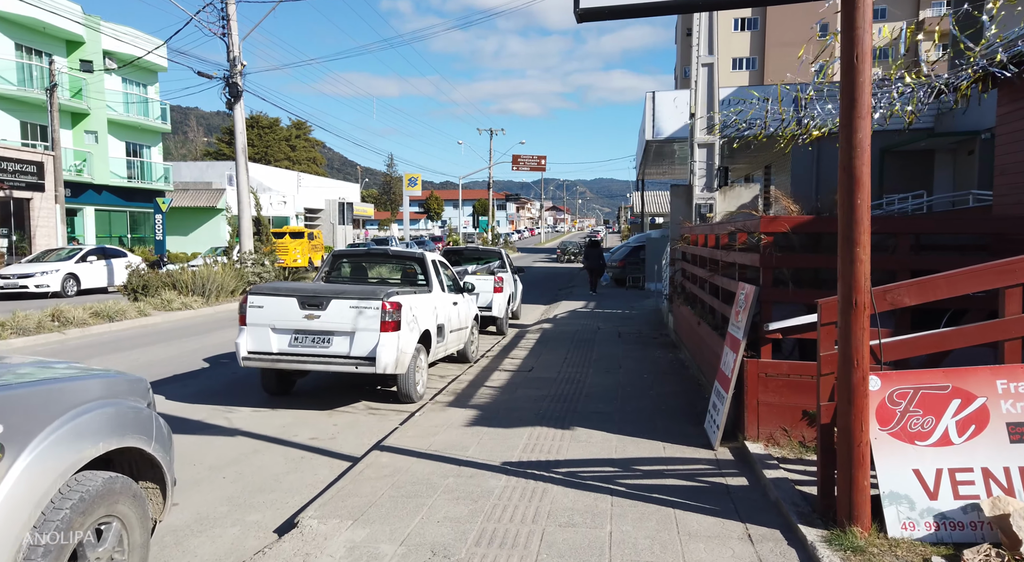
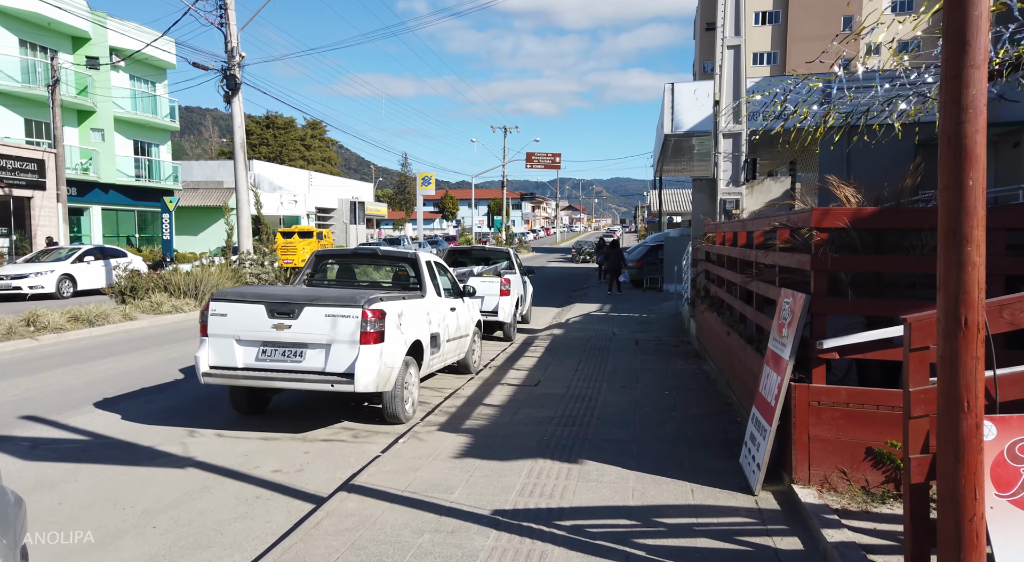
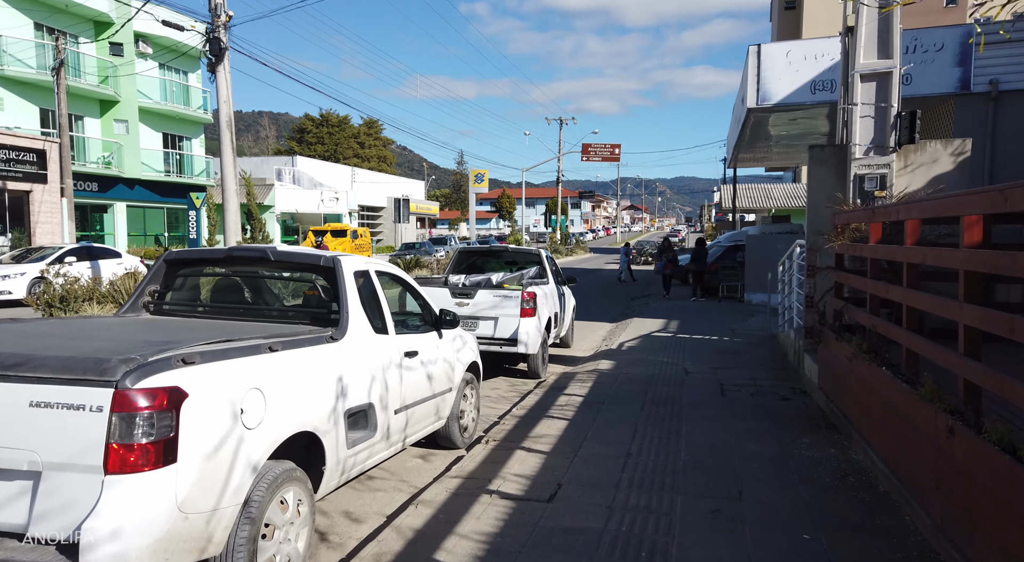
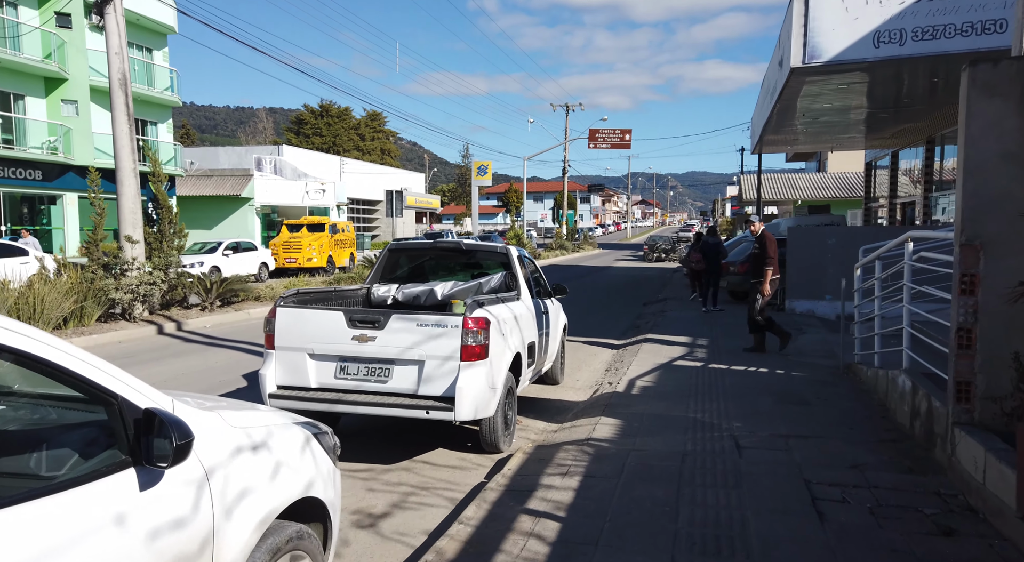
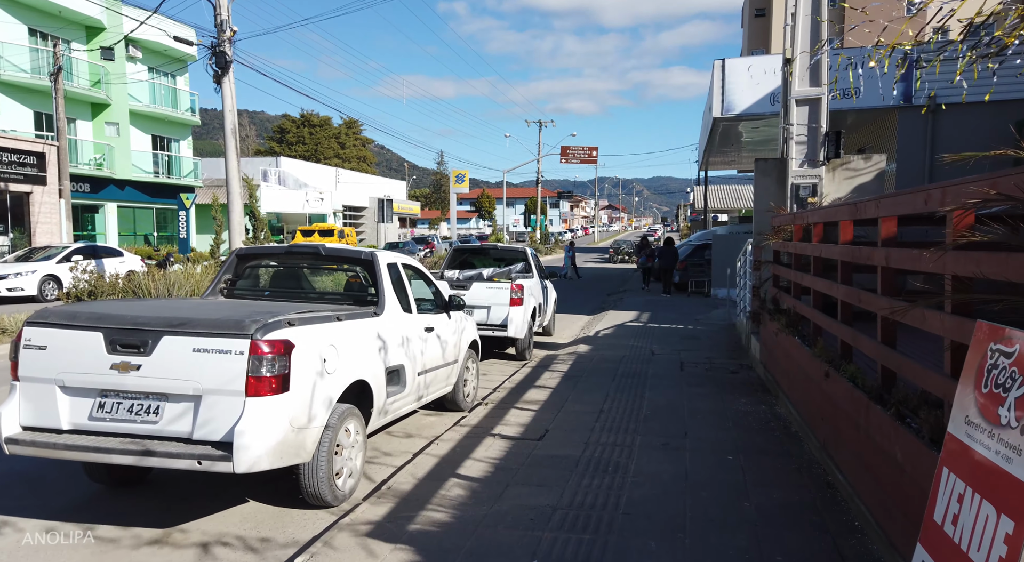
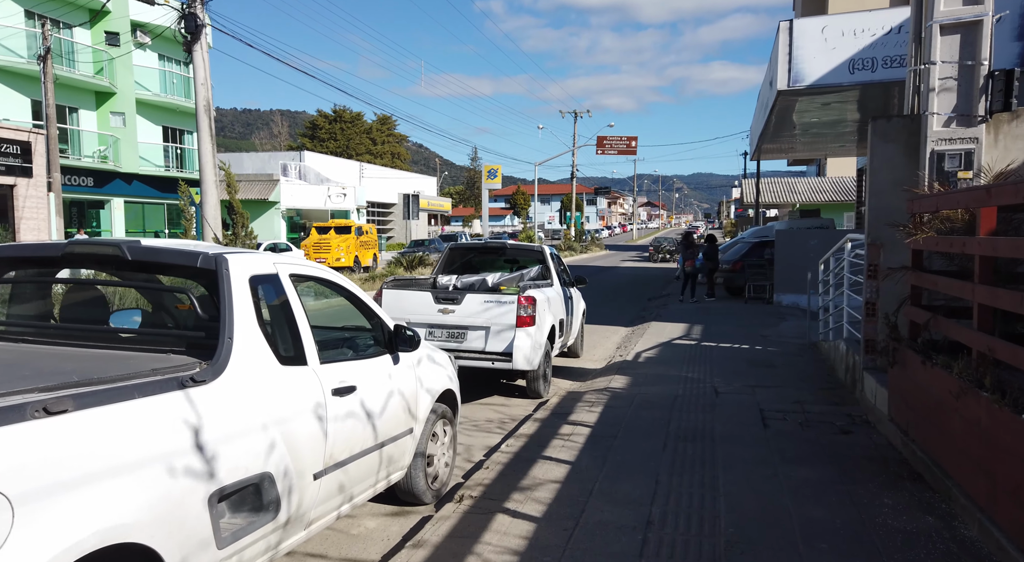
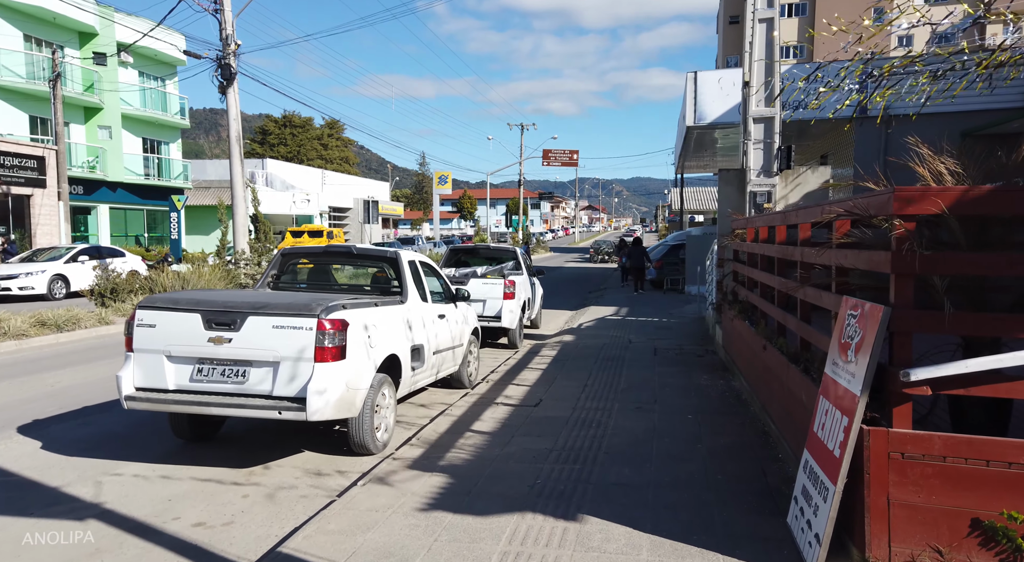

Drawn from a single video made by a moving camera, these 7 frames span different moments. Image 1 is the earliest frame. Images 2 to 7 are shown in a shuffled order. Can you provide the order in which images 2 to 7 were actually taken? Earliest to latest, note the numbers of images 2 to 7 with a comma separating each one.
2, 7, 5, 3, 6, 4
